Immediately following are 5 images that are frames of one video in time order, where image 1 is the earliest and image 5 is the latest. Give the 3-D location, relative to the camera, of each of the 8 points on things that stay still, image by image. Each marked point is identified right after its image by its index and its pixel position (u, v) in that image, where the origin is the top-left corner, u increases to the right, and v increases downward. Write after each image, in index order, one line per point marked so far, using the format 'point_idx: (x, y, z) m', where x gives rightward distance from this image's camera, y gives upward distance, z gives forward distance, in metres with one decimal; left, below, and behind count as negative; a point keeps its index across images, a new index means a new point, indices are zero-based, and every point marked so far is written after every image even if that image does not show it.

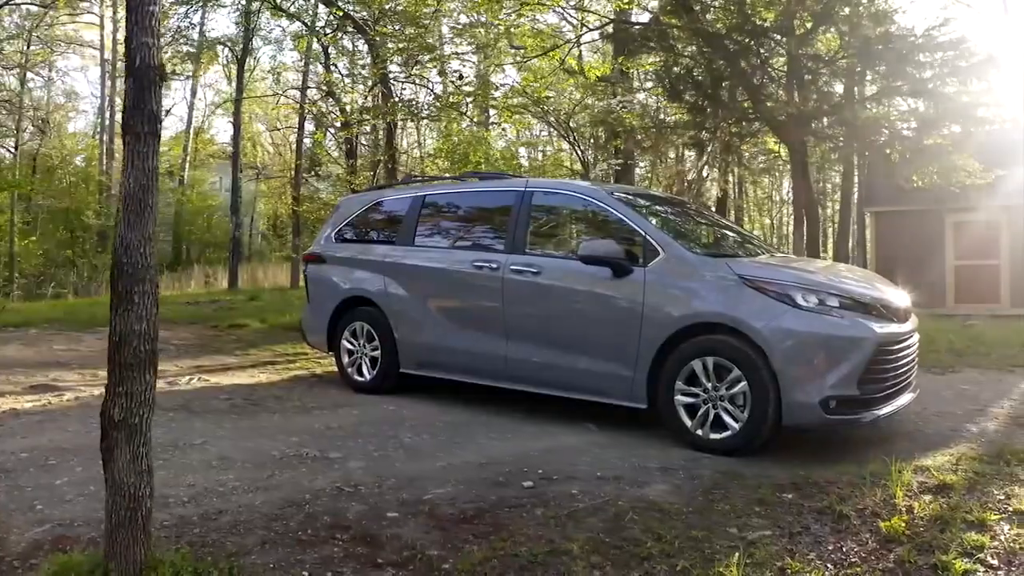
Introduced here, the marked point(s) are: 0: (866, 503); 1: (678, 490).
0: (+2.0, -1.2, +4.8) m
1: (+0.9, -1.2, +4.9) m
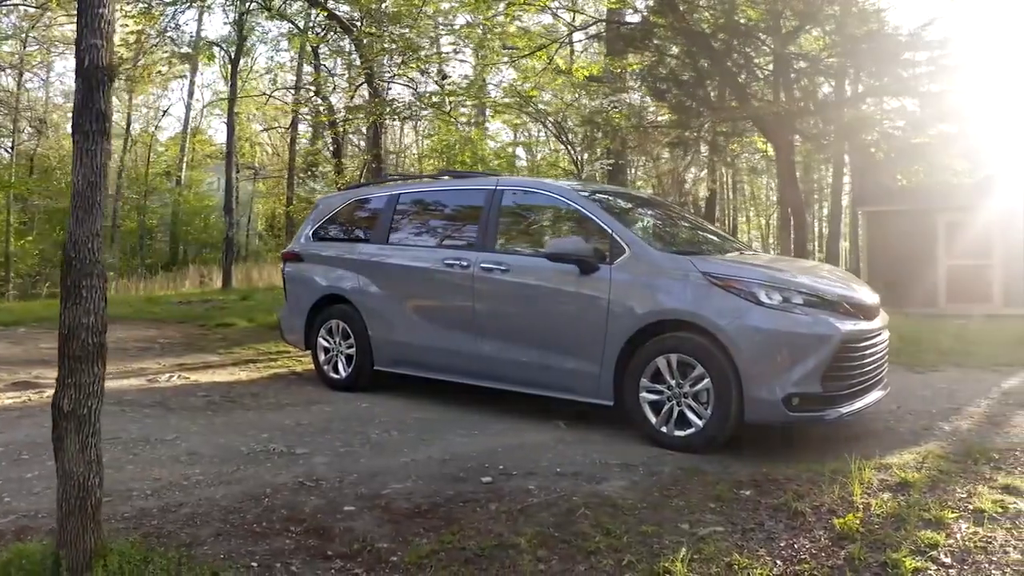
0: (+1.7, -1.2, +4.8) m
1: (+0.7, -1.1, +5.0) m
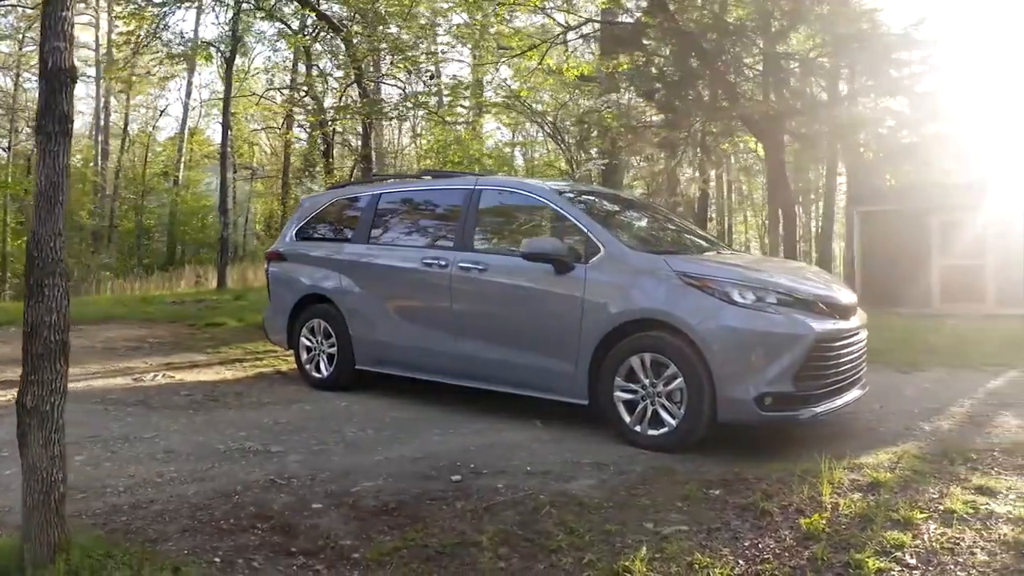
0: (+1.6, -1.2, +4.8) m
1: (+0.5, -1.1, +5.0) m
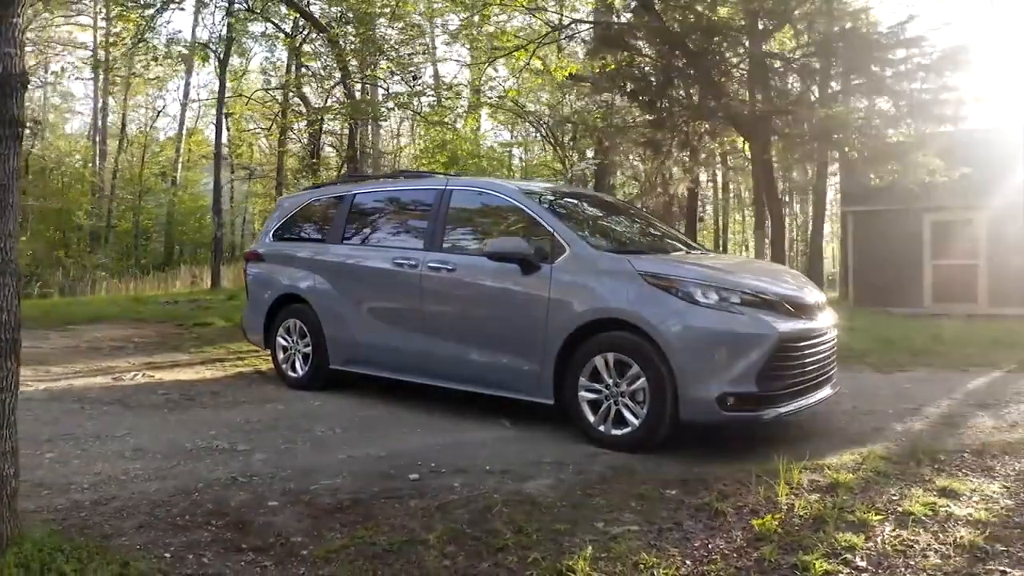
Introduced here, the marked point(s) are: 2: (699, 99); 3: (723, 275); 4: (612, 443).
0: (+1.3, -1.2, +4.8) m
1: (+0.3, -1.1, +5.0) m
2: (+2.4, +2.5, +11.2) m
3: (+1.4, +0.1, +5.7) m
4: (+0.7, -1.0, +5.7) m
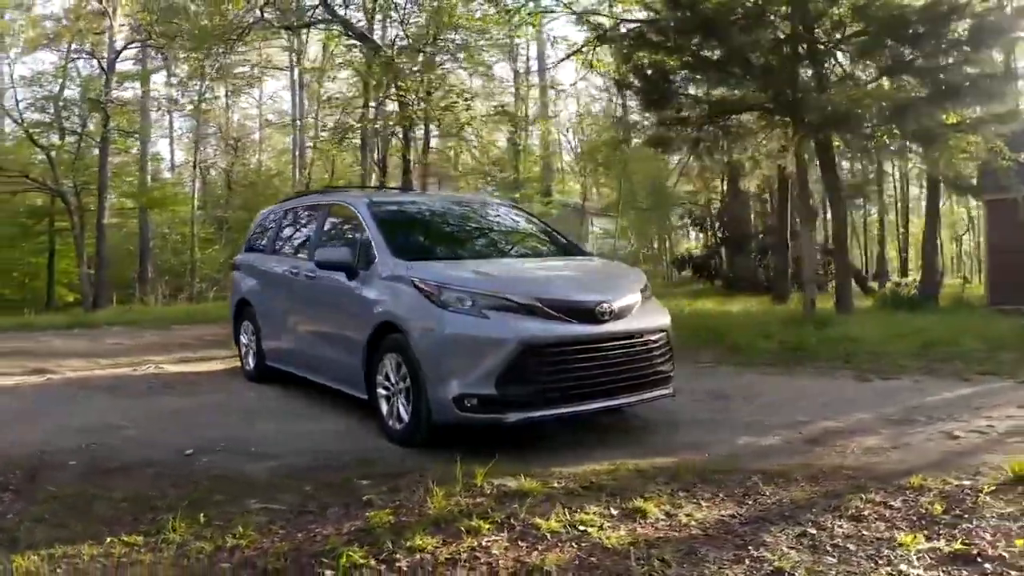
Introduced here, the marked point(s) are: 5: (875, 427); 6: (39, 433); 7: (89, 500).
0: (-0.6, -1.2, +4.9) m
1: (-1.5, -1.1, +5.5) m
2: (+3.2, +2.5, +10.1) m
3: (-0.2, +0.1, +5.6) m
4: (-0.8, -1.0, +5.9) m
5: (+2.4, -0.9, +5.6) m
6: (-3.5, -1.2, +6.7) m
7: (-2.6, -1.3, +5.2) m
